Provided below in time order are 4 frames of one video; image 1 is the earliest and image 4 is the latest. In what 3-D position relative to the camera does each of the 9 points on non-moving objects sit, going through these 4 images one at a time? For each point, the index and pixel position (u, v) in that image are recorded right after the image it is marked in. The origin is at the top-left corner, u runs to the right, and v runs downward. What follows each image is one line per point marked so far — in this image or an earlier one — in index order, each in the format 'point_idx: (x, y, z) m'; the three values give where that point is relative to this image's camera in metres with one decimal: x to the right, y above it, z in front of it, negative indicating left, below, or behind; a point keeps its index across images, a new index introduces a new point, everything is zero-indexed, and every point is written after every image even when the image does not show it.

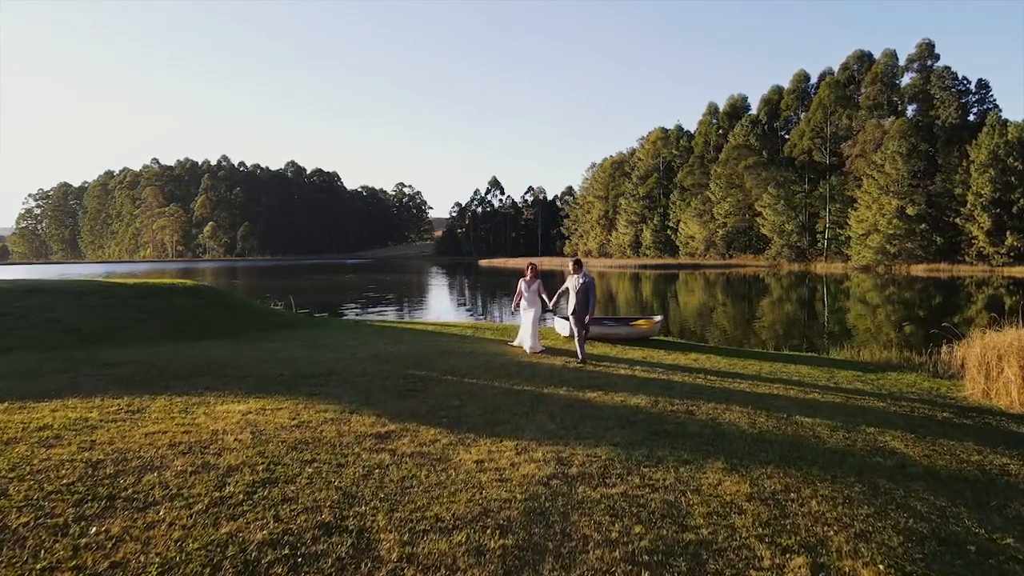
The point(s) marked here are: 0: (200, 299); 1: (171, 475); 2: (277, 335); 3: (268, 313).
0: (-3.1, -0.1, +11.0) m
1: (-1.0, -0.6, +3.3) m
2: (-2.1, -0.4, +9.6) m
3: (-2.7, -0.3, +11.8) m
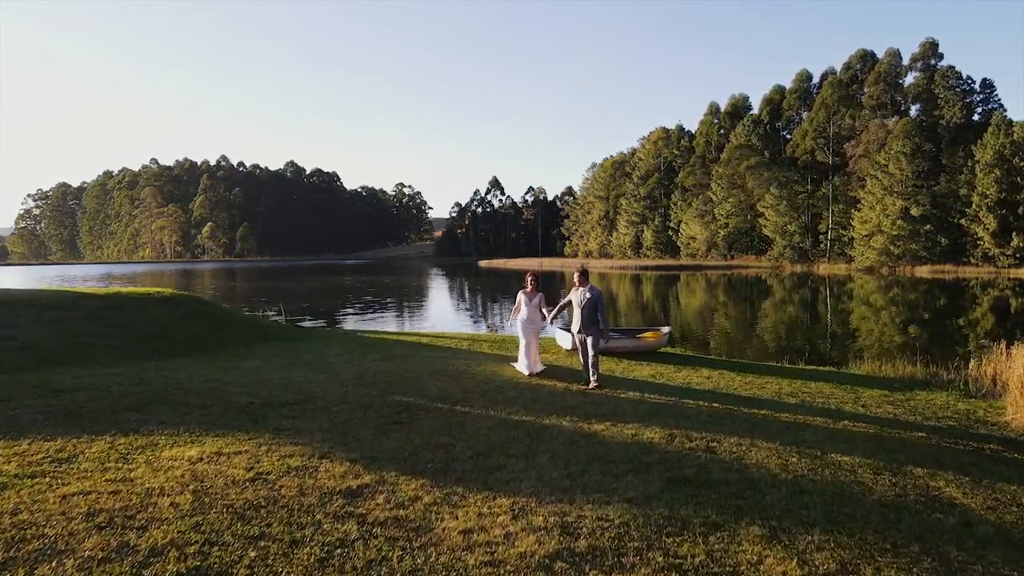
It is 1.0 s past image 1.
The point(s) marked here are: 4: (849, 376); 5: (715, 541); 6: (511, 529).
0: (-3.2, -0.2, +10.3) m
1: (-1.1, -0.7, +2.6) m
2: (-2.1, -0.5, +8.9) m
3: (-2.7, -0.4, +11.1) m
4: (+3.0, -0.8, +9.8) m
5: (+0.6, -0.8, +3.3) m
6: (0.0, -0.7, +3.3) m
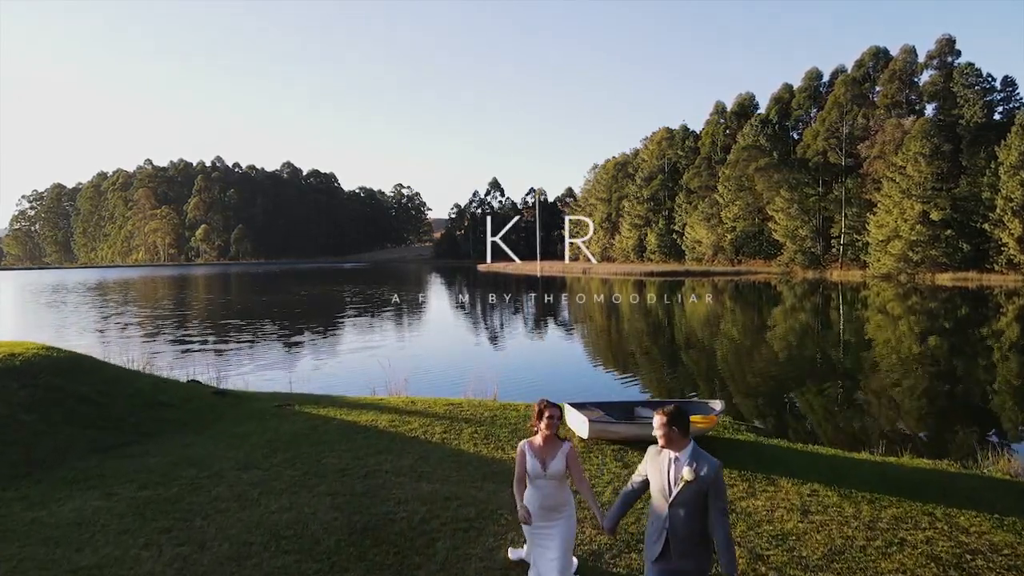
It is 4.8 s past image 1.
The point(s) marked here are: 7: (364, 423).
0: (-3.2, -0.6, +7.2) m
1: (-1.1, -1.1, -0.4) m
2: (-2.2, -1.0, +5.8) m
3: (-2.7, -0.8, +8.1) m
4: (+3.0, -1.2, +6.7) m
5: (+0.6, -1.2, +0.2) m
6: (-0.1, -1.2, +0.2) m
7: (-1.1, -1.0, +8.0) m
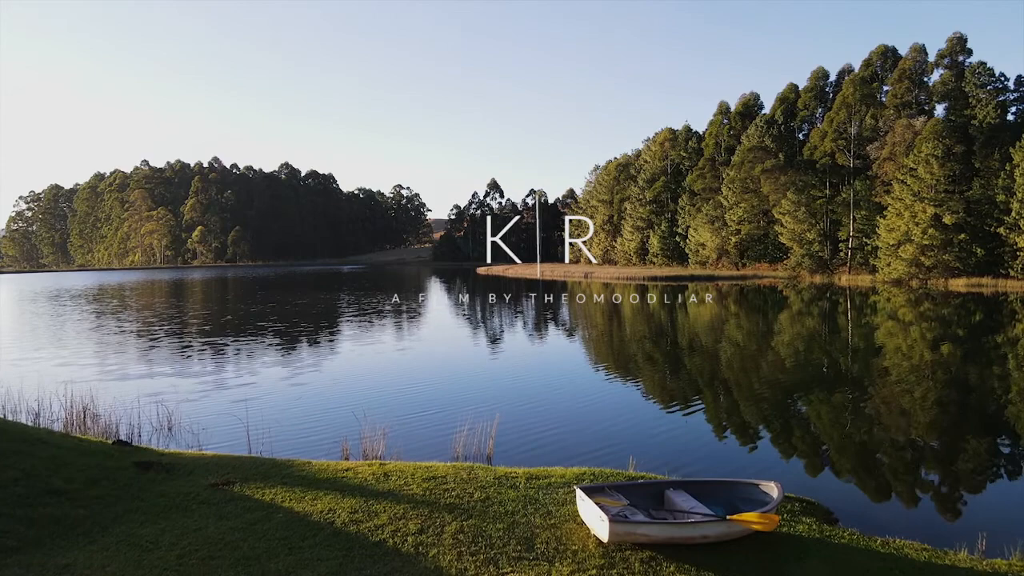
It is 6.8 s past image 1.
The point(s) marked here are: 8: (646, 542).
0: (-3.2, -0.9, +5.4) m
1: (-1.1, -1.4, -2.2) m
2: (-2.2, -1.3, +4.0) m
3: (-2.7, -1.1, +6.3) m
4: (+3.0, -1.5, +4.9) m
5: (+0.5, -1.5, -1.5) m
6: (-0.1, -1.5, -1.6) m
7: (-1.1, -1.3, +6.2) m
8: (+0.7, -1.3, +5.7) m
